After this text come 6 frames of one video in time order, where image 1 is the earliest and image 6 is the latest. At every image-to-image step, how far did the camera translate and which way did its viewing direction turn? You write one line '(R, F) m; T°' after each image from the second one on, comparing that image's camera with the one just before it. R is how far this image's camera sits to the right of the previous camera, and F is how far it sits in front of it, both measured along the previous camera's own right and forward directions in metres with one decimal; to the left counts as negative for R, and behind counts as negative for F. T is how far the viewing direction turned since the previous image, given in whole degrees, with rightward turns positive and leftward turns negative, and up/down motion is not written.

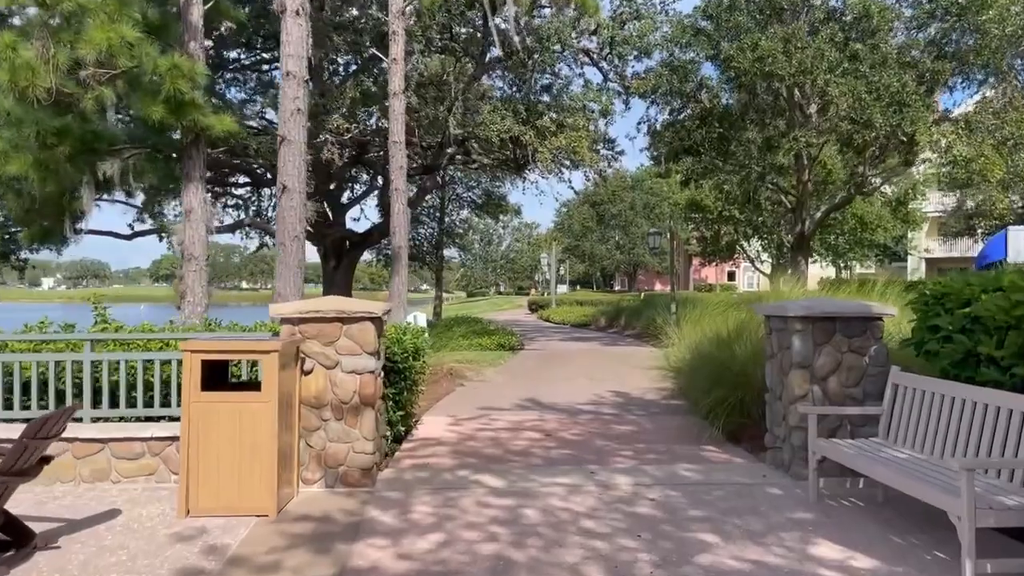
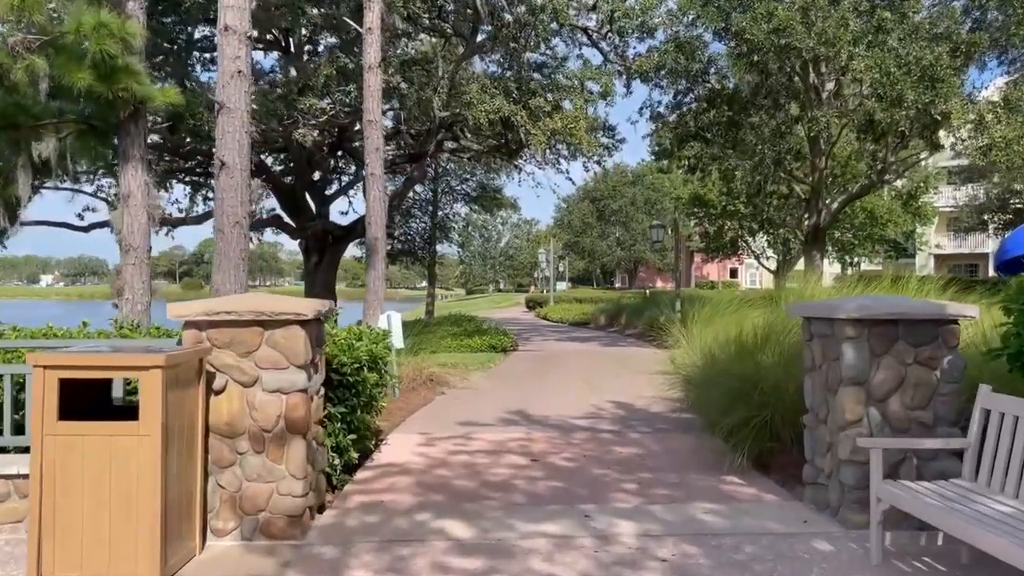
(+0.2, +1.5) m; 0°
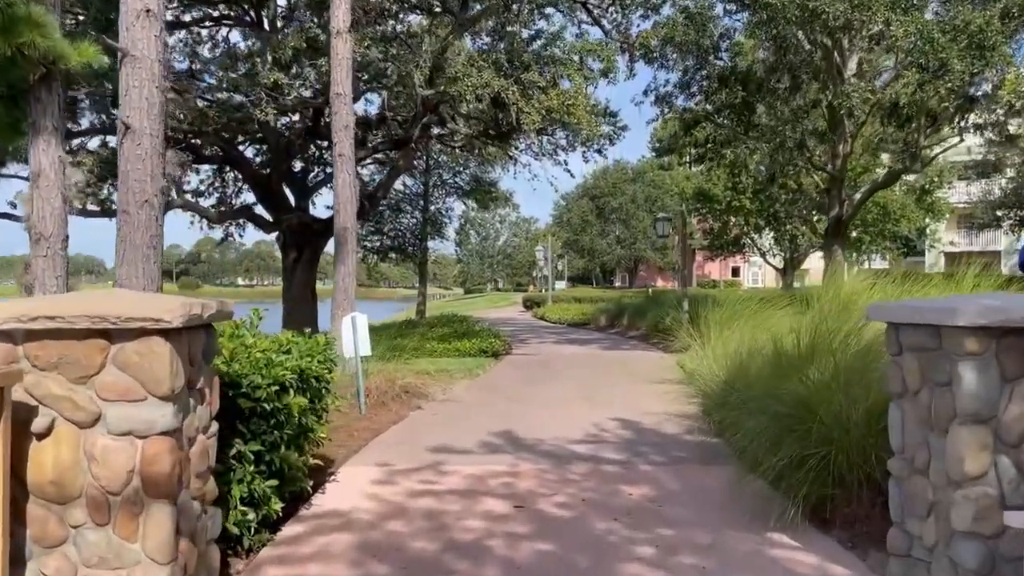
(+0.1, +1.6) m; 0°
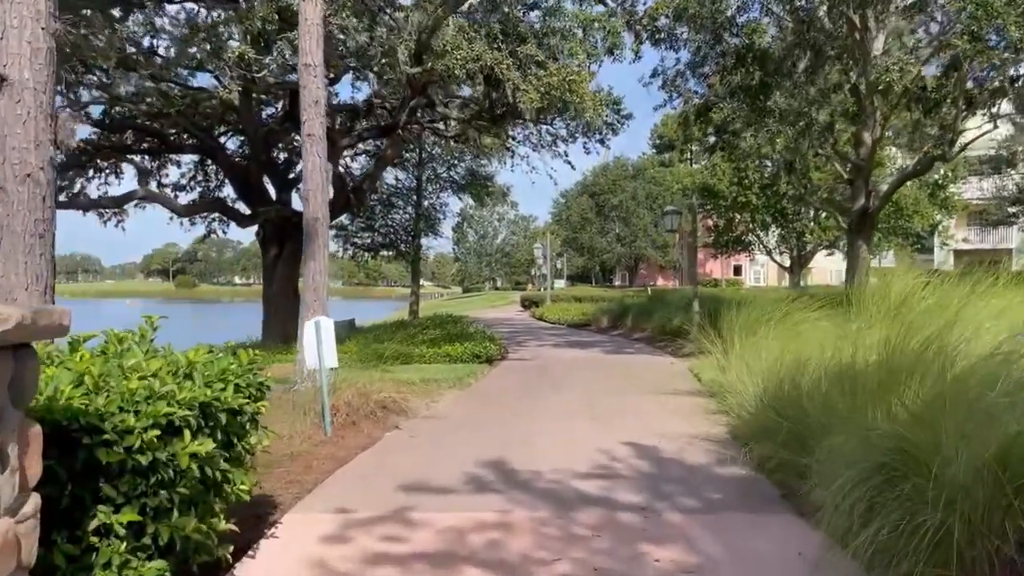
(0.0, +1.4) m; 0°
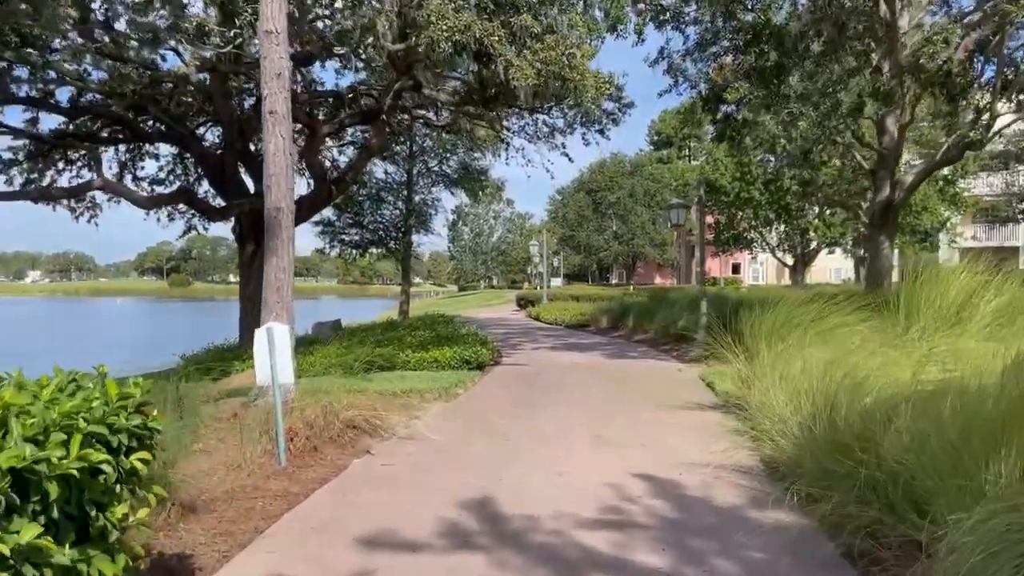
(0.0, +1.2) m; 0°
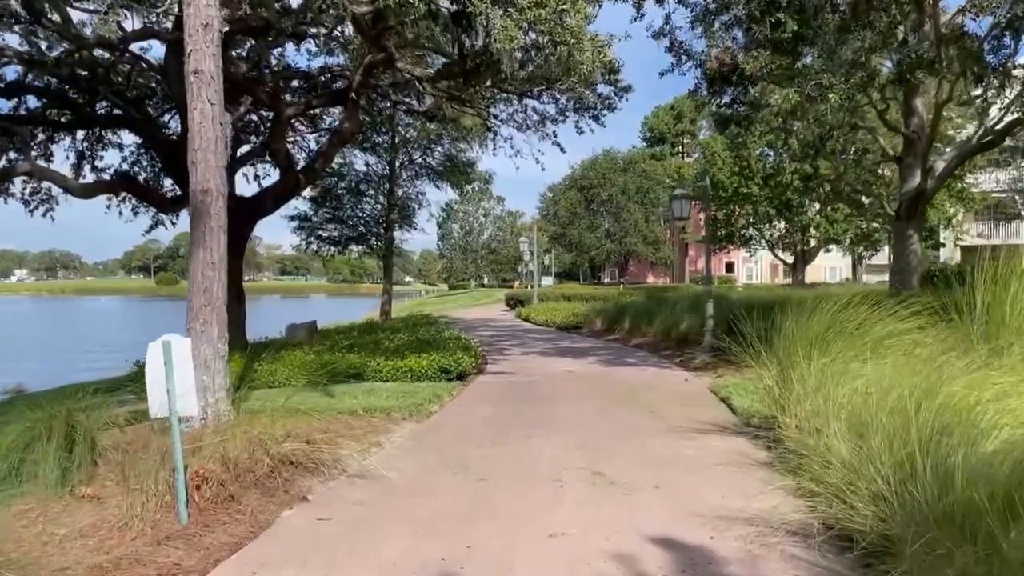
(+0.1, +1.5) m; +1°
